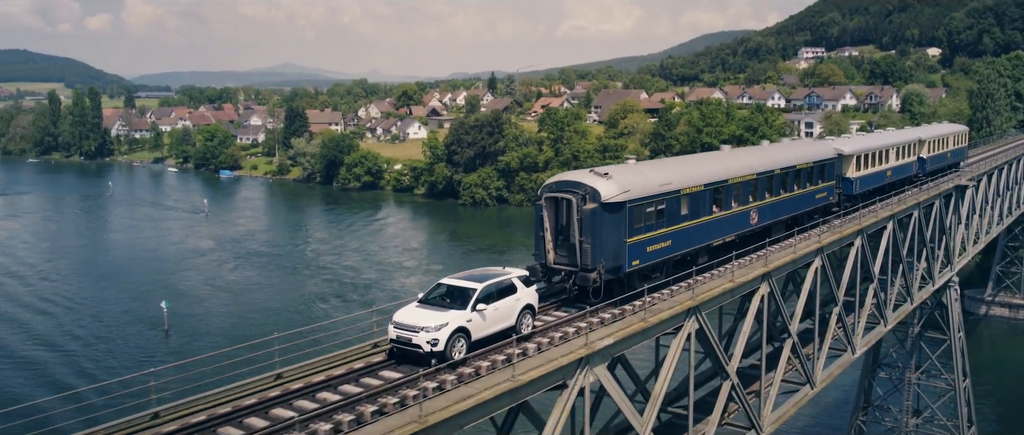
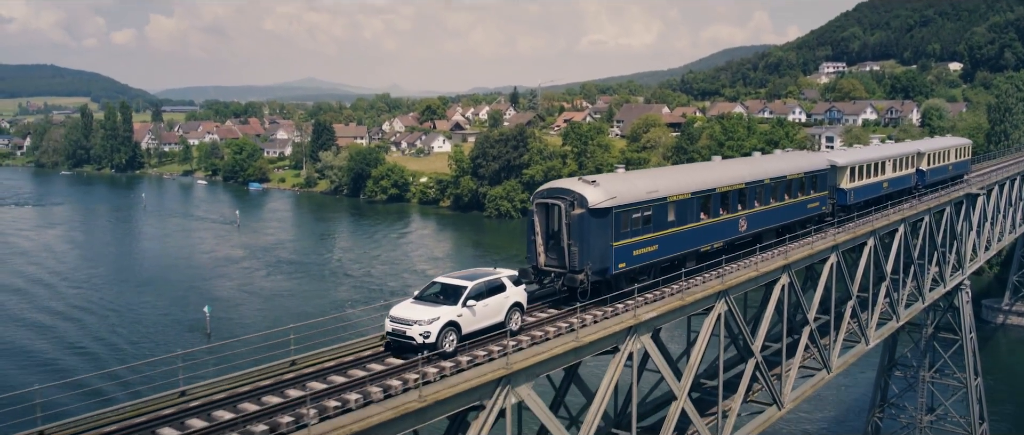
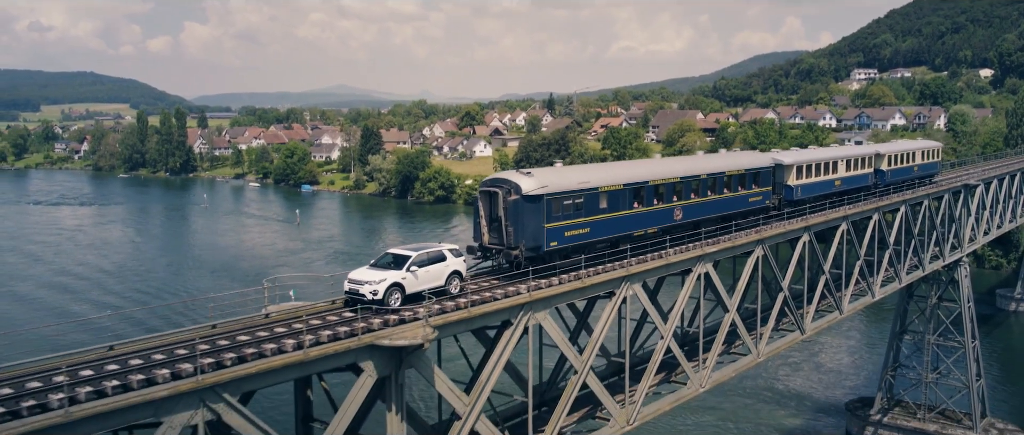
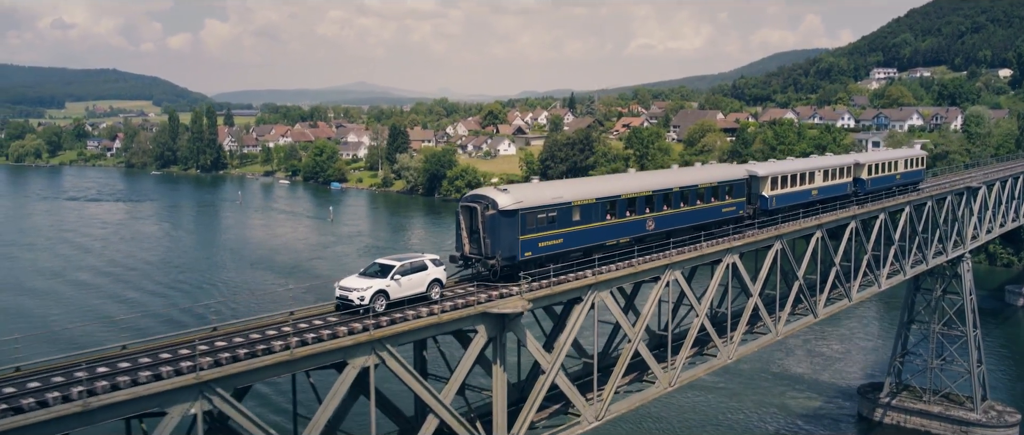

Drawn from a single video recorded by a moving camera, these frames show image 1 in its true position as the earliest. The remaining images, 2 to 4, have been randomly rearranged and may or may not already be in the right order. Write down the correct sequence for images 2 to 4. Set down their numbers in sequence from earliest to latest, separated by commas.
2, 3, 4
